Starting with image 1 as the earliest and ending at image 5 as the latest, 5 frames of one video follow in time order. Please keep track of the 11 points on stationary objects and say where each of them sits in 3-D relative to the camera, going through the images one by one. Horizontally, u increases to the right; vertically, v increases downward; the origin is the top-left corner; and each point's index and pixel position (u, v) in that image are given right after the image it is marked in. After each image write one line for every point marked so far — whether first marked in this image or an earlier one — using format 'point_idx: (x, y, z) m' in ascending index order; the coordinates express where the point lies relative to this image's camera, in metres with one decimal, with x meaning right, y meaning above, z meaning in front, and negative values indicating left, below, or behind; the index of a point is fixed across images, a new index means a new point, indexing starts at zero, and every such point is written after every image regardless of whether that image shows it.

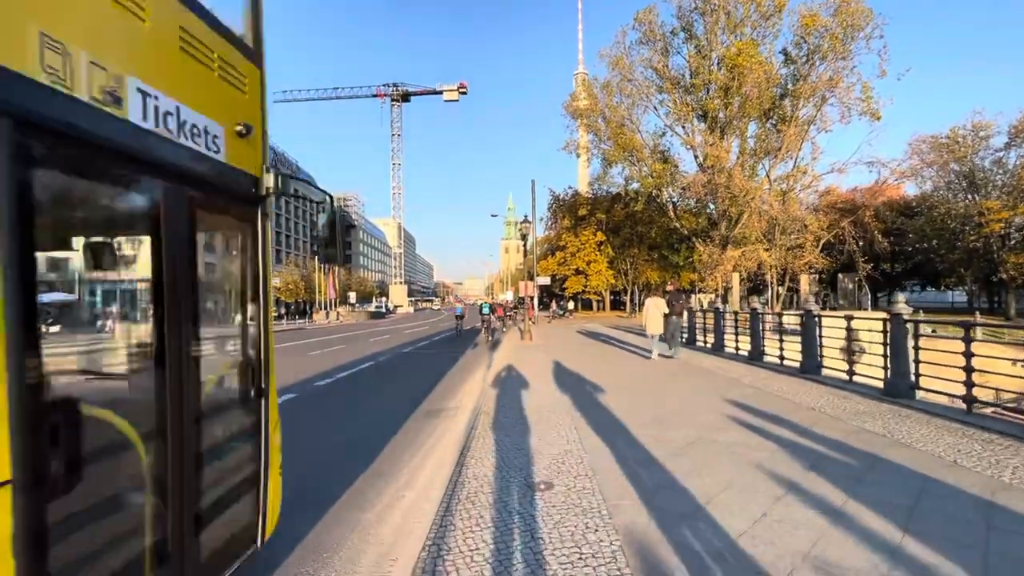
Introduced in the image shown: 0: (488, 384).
0: (-0.4, -1.9, +14.8) m
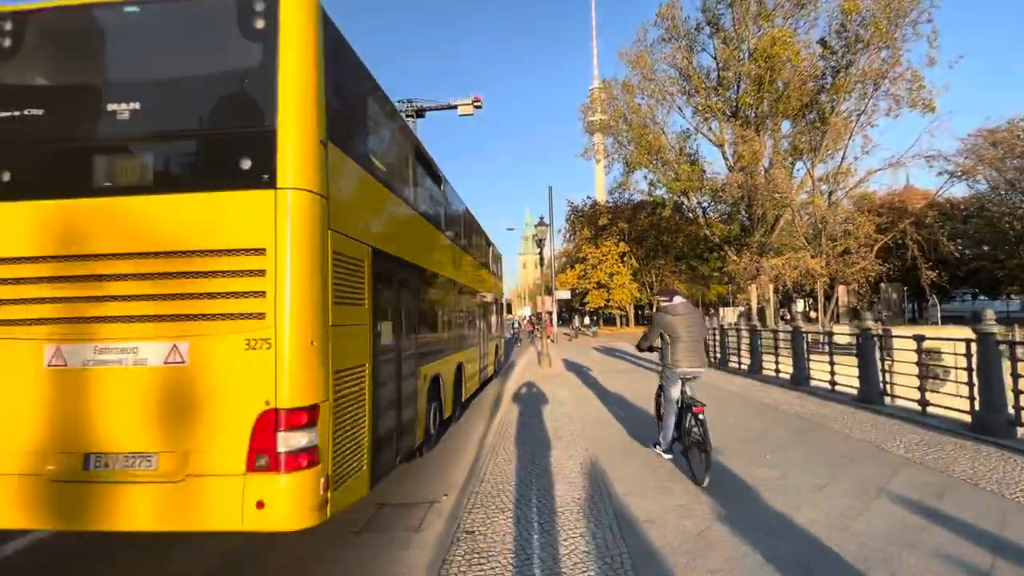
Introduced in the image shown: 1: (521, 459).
0: (-0.1, -2.2, +12.6) m
1: (+0.1, -1.8, +7.0) m
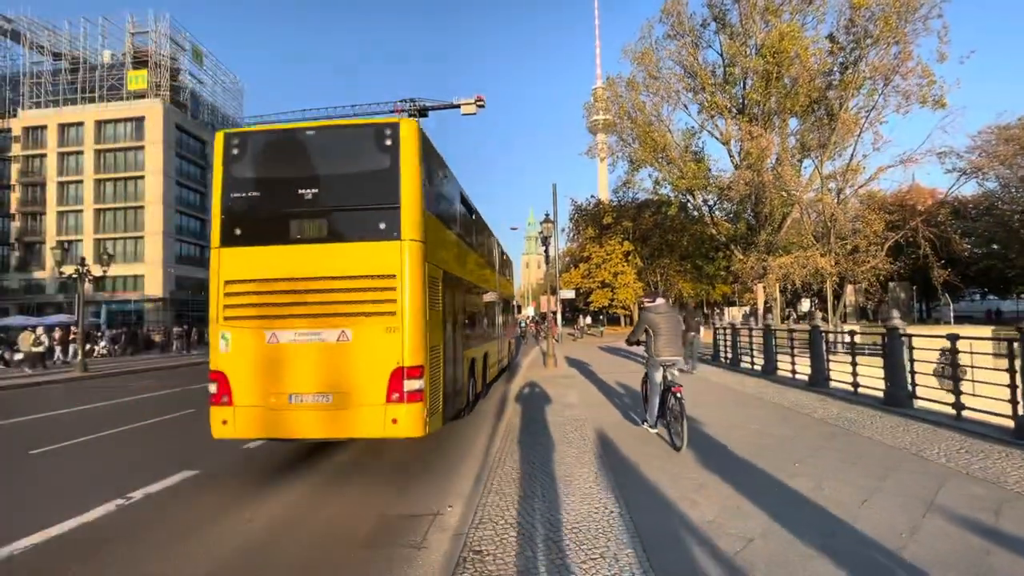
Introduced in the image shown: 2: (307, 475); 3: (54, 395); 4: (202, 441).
0: (0.0, -2.1, +12.3) m
1: (+0.1, -1.8, +6.7) m
2: (-2.1, -2.0, +6.9) m
3: (-9.9, -2.3, +14.4) m
4: (-4.6, -2.3, +9.8) m
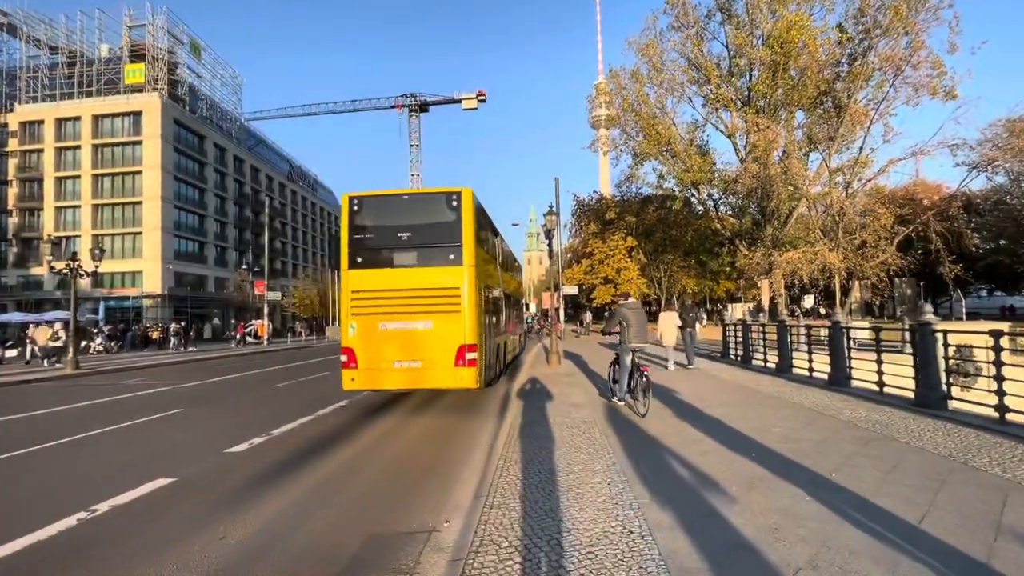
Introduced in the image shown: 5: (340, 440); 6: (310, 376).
0: (+0.1, -2.0, +12.0) m
1: (+0.2, -1.7, +6.3) m
2: (-2.1, -1.9, +6.5) m
3: (-9.9, -2.2, +14.0) m
4: (-4.6, -2.2, +9.5) m
5: (-2.3, -2.0, +8.8) m
6: (-5.2, -2.3, +17.2) m
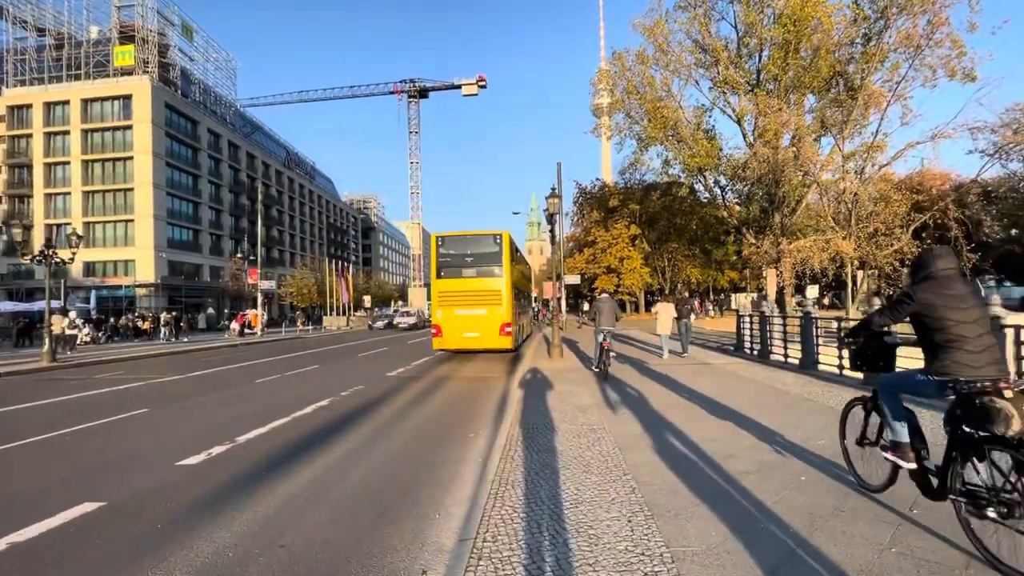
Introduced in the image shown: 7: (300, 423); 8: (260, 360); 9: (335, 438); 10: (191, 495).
0: (0.0, -1.9, +11.3) m
1: (+0.2, -1.6, +5.6) m
2: (-2.1, -1.8, +5.8) m
3: (-9.9, -2.0, +13.3) m
4: (-4.6, -2.1, +8.8) m
5: (-2.3, -1.9, +8.1) m
6: (-5.2, -2.0, +16.5) m
7: (-3.0, -1.9, +9.4) m
8: (-7.3, -2.1, +19.2) m
9: (-2.2, -1.8, +8.0) m
10: (-2.9, -1.8, +5.8) m
